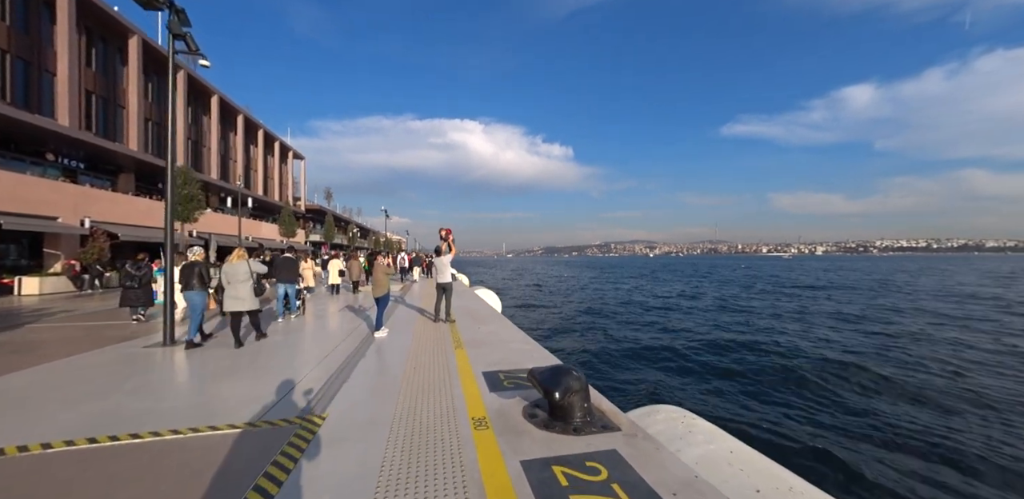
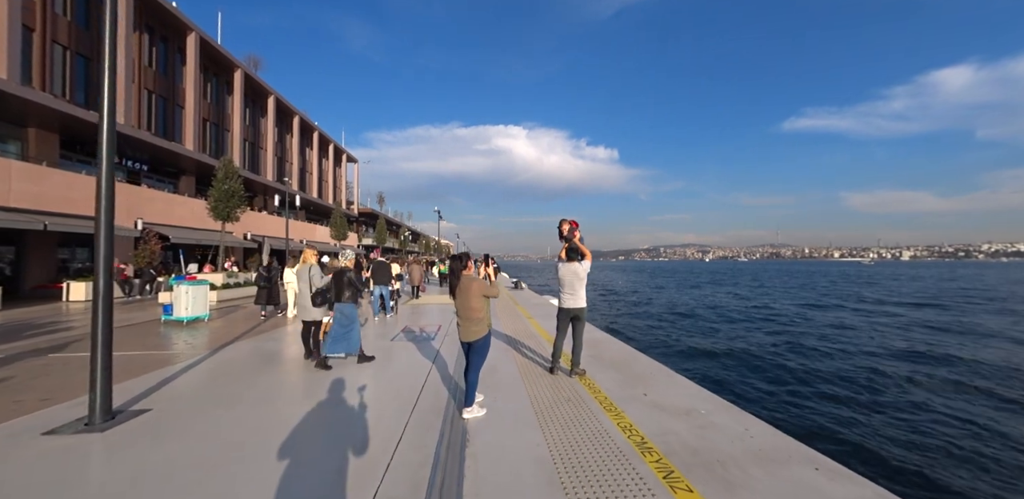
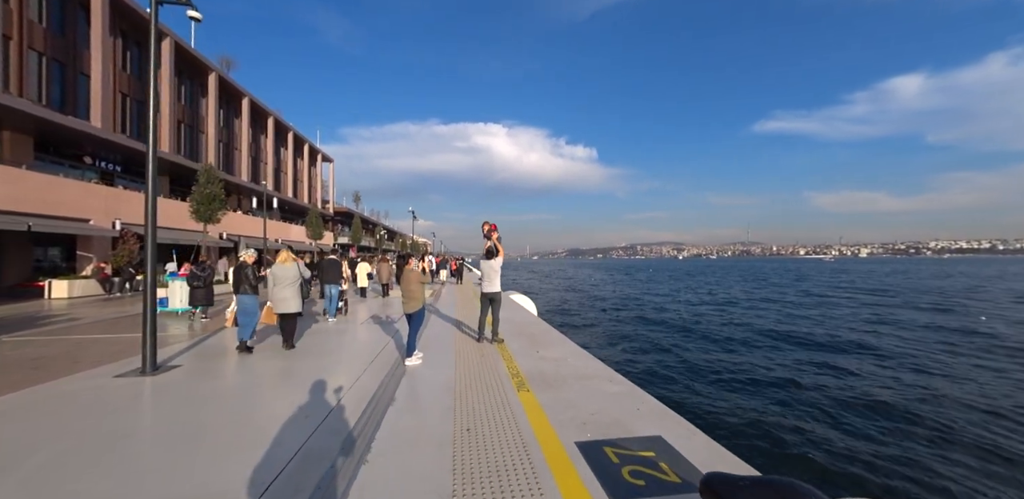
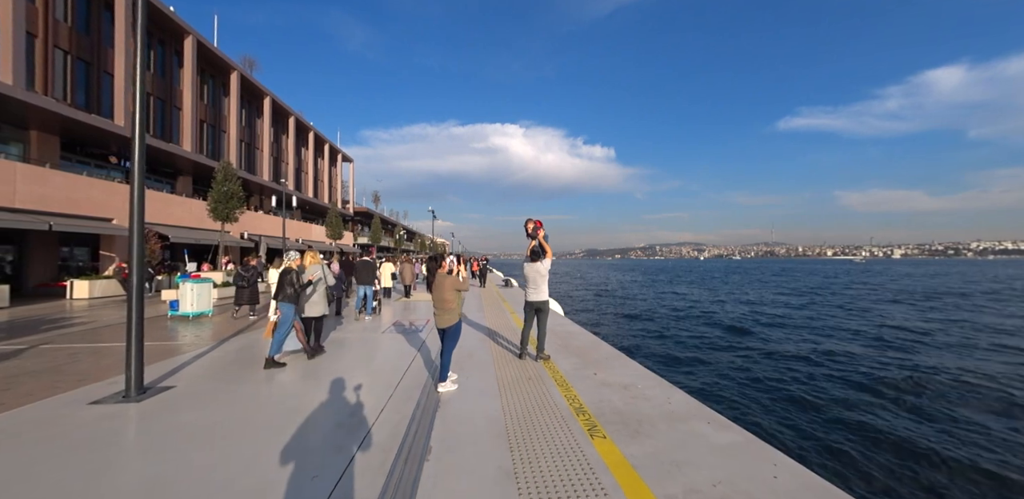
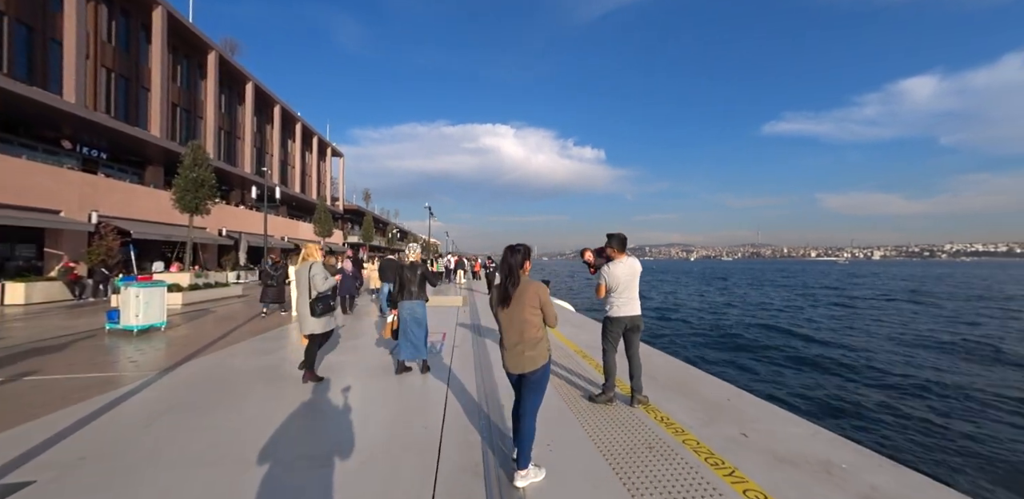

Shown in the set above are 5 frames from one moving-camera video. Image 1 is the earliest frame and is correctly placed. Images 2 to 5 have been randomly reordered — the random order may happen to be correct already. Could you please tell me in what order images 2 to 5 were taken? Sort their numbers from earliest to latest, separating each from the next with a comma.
3, 4, 2, 5
